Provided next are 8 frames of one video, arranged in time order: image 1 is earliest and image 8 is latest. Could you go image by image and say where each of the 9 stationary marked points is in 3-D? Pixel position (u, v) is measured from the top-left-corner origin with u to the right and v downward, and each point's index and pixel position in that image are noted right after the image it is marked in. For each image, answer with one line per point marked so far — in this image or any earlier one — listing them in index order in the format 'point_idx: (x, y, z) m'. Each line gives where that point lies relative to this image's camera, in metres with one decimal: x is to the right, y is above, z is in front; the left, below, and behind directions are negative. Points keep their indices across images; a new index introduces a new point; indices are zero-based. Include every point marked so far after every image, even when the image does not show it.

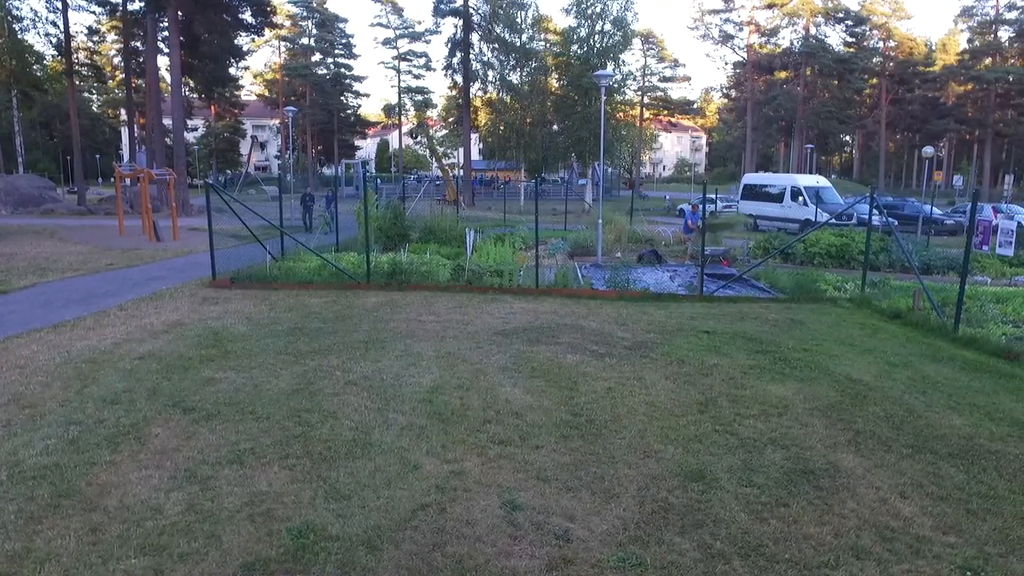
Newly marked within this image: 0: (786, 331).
0: (+3.3, -0.5, +9.4) m
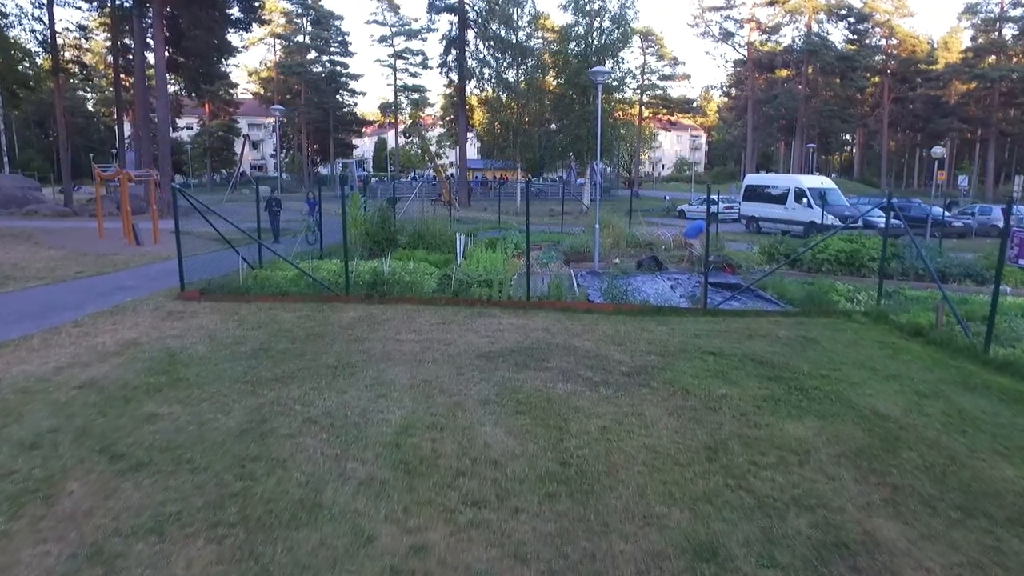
0: (+3.1, -0.7, +8.5) m
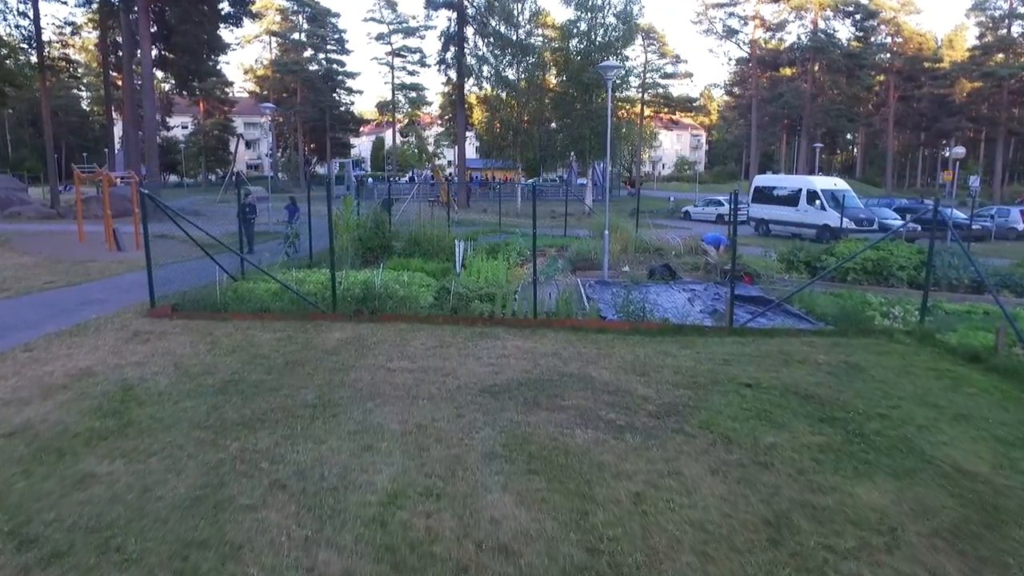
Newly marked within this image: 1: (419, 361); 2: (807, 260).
0: (+3.2, -0.9, +7.5) m
1: (-0.9, -0.7, +7.8) m
2: (+5.8, +0.5, +15.7) m
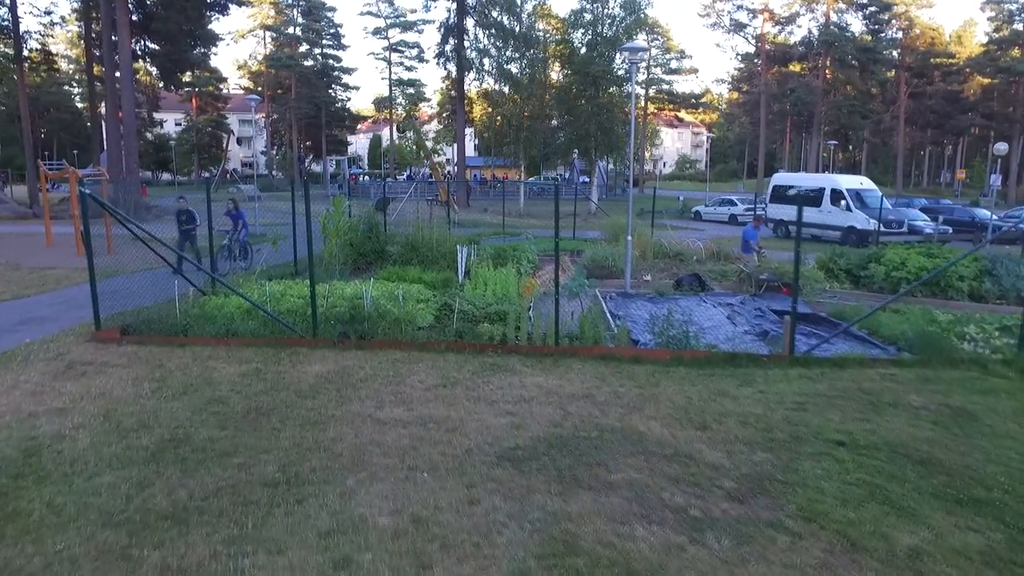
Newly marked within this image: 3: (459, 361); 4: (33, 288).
0: (+3.4, -1.1, +5.8) m
1: (-0.7, -0.9, +6.1) m
2: (+6.0, +0.3, +14.1) m
3: (-0.5, -0.7, +7.6) m
4: (-7.7, 0.0, +12.7) m
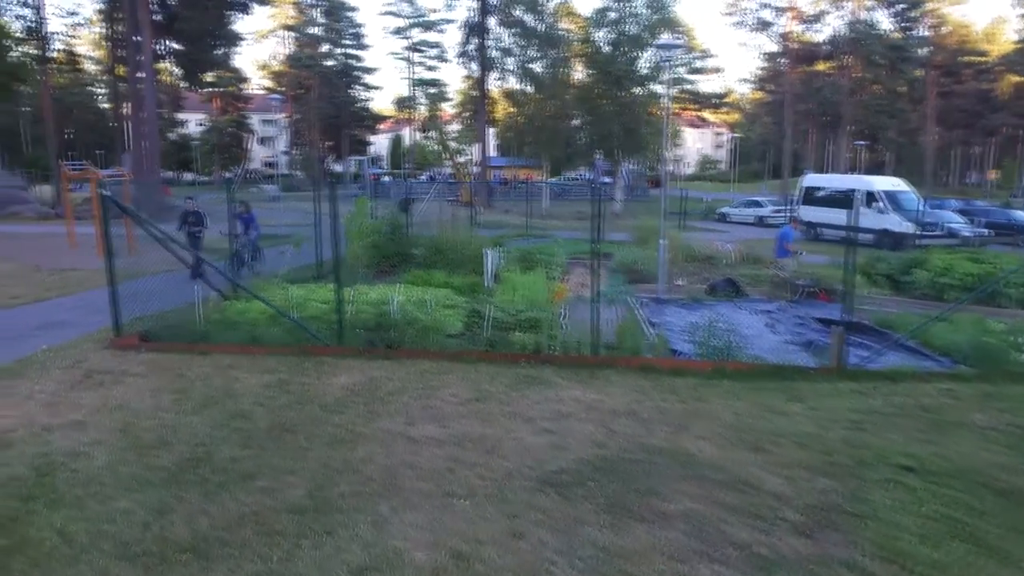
0: (+3.6, -1.2, +5.4) m
1: (-0.4, -1.0, +5.8) m
2: (+6.5, +0.2, +13.6) m
3: (-0.2, -0.8, +7.3) m
4: (-7.2, 0.0, +12.5) m
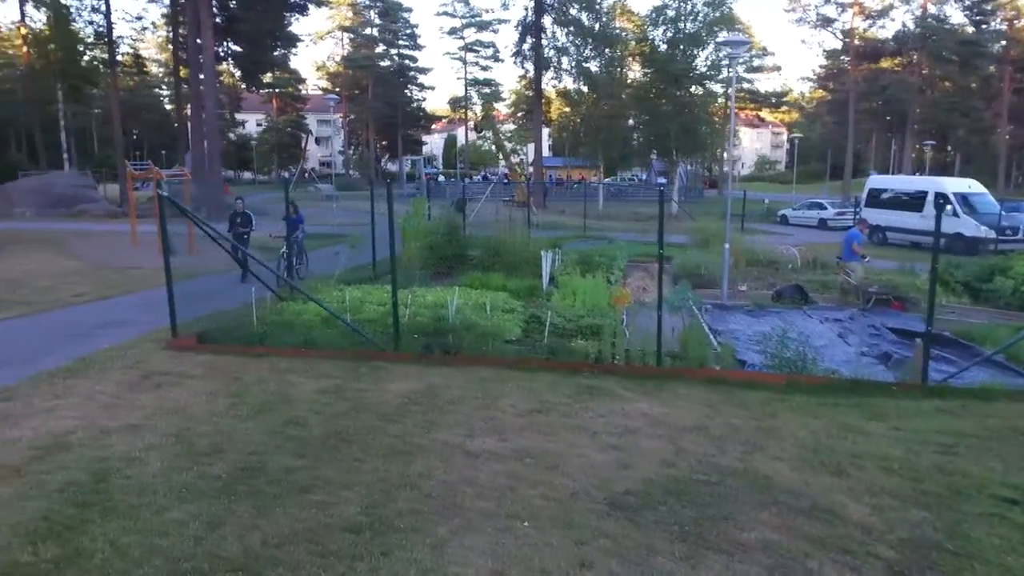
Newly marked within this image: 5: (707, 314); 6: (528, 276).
0: (+4.0, -1.3, +4.9) m
1: (0.0, -1.1, +5.5) m
2: (+7.4, +0.1, +12.9) m
3: (+0.3, -0.8, +7.0) m
4: (-6.3, 0.0, +12.6) m
5: (+2.6, -0.3, +10.6) m
6: (+0.2, +0.2, +12.7) m
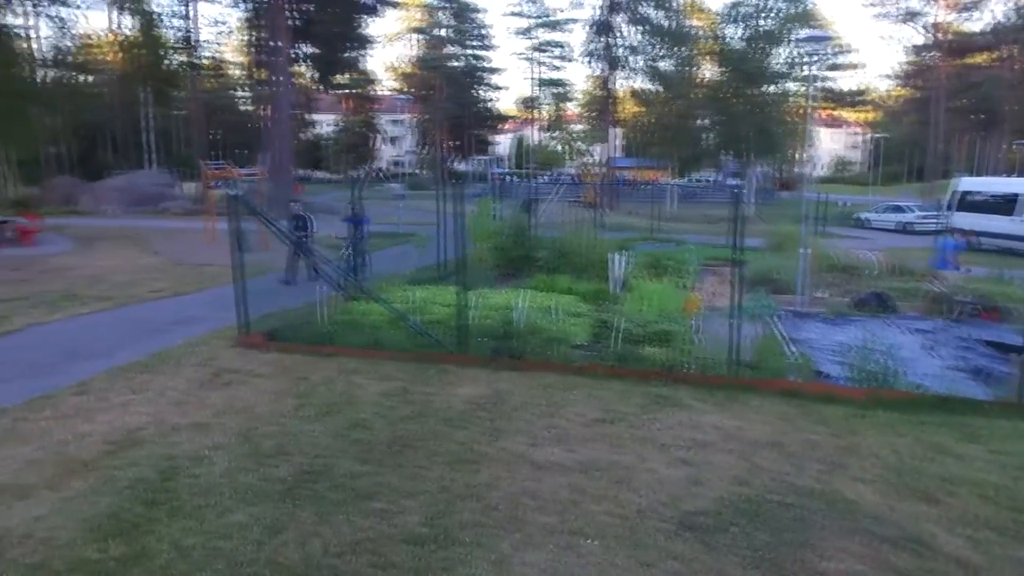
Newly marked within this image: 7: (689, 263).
0: (+4.4, -1.4, +4.4) m
1: (+0.4, -1.1, +5.4) m
2: (+8.5, -0.1, +12.0) m
3: (+0.9, -0.9, +6.8) m
4: (-5.3, +0.1, +13.0) m
5: (+3.5, -0.4, +10.2) m
6: (+1.3, +0.2, +12.5) m
7: (+2.9, +0.4, +13.0) m
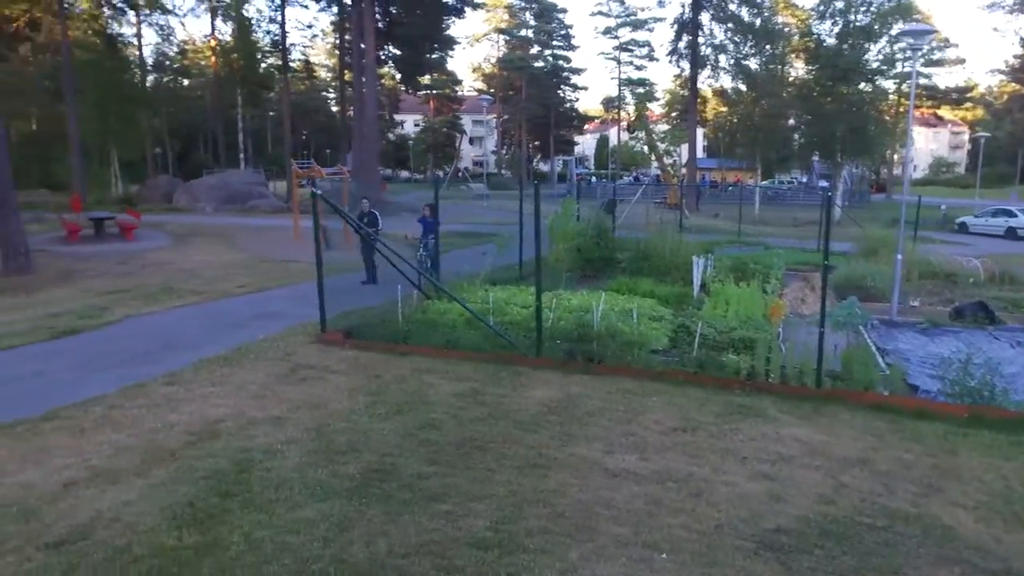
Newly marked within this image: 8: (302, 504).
0: (+4.8, -1.5, +3.8) m
1: (+0.9, -1.1, +5.2) m
2: (+9.6, -0.3, +11.0) m
3: (+1.5, -0.9, +6.6) m
4: (-4.0, +0.1, +13.3) m
5: (+4.4, -0.5, +9.7) m
6: (+2.5, +0.1, +12.2) m
7: (+4.2, +0.3, +12.5) m
8: (-1.2, -1.2, +4.5) m
